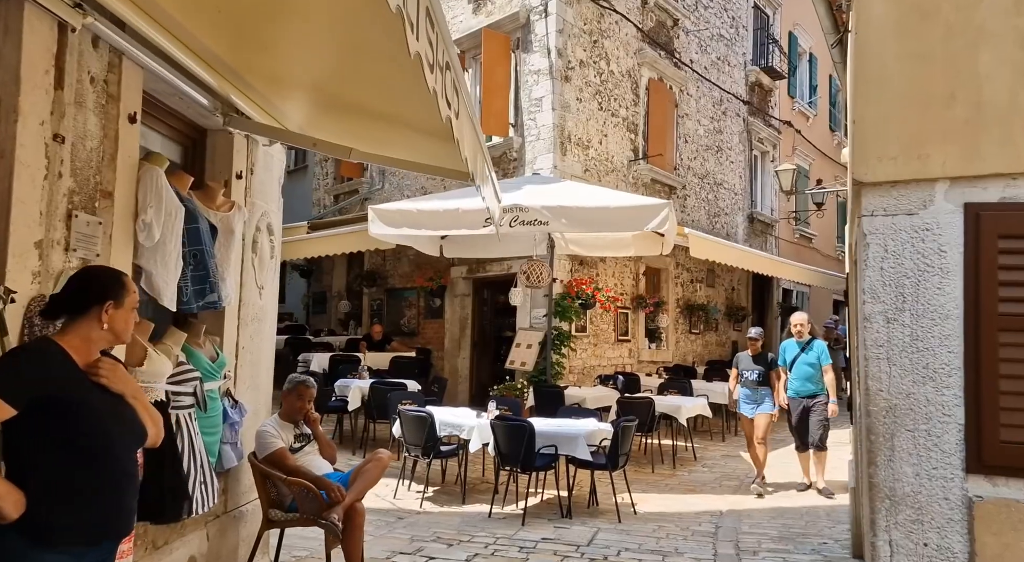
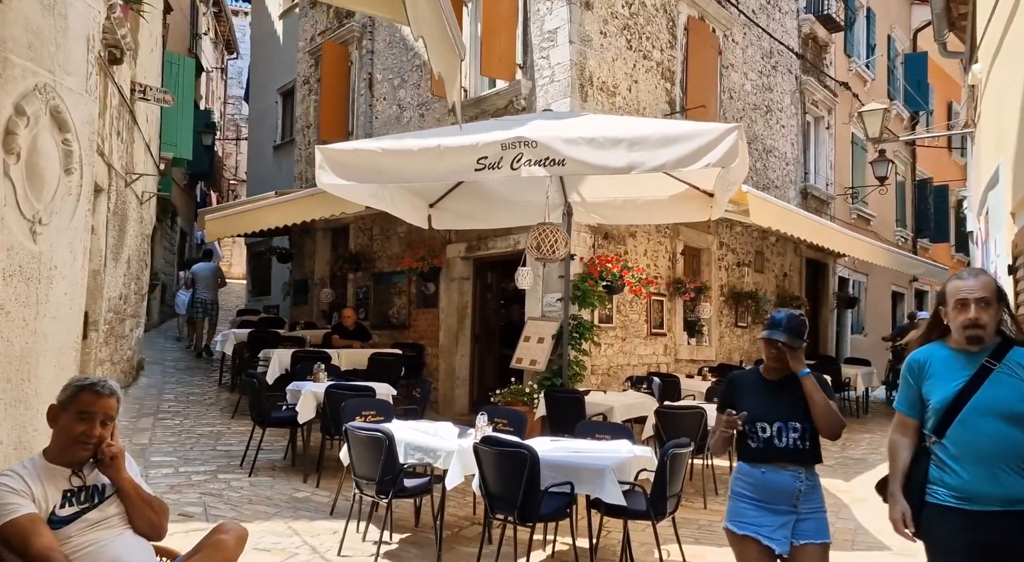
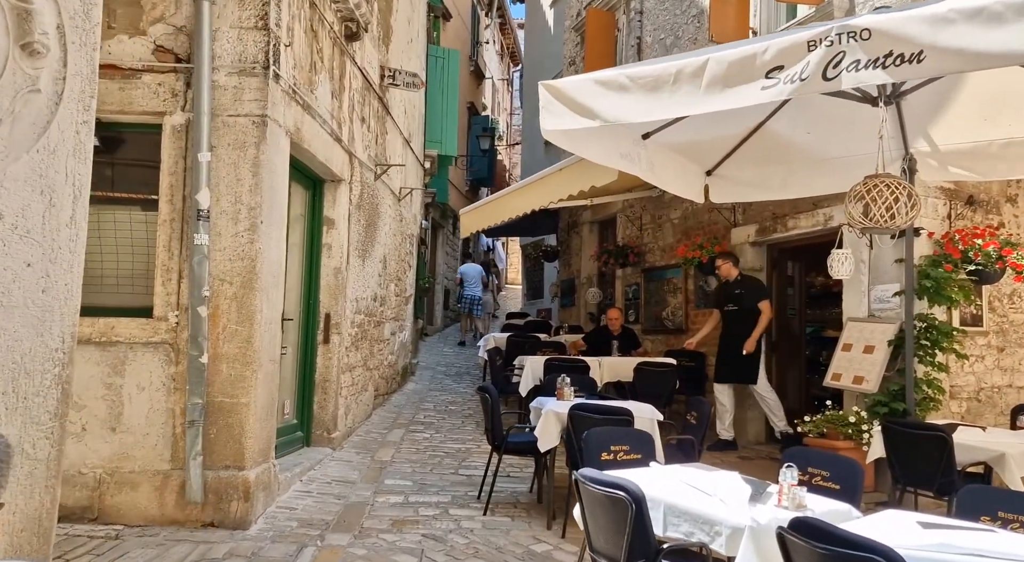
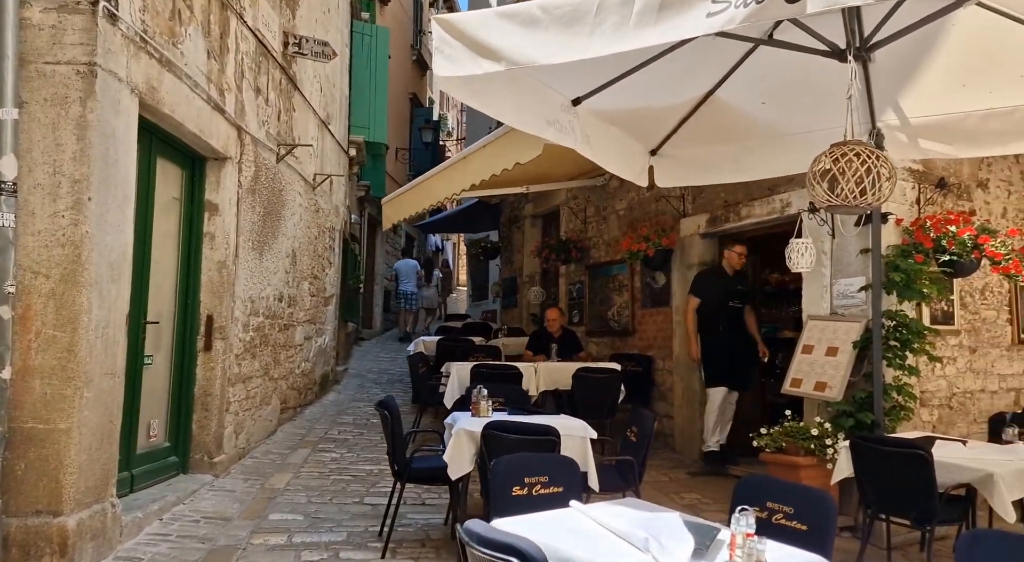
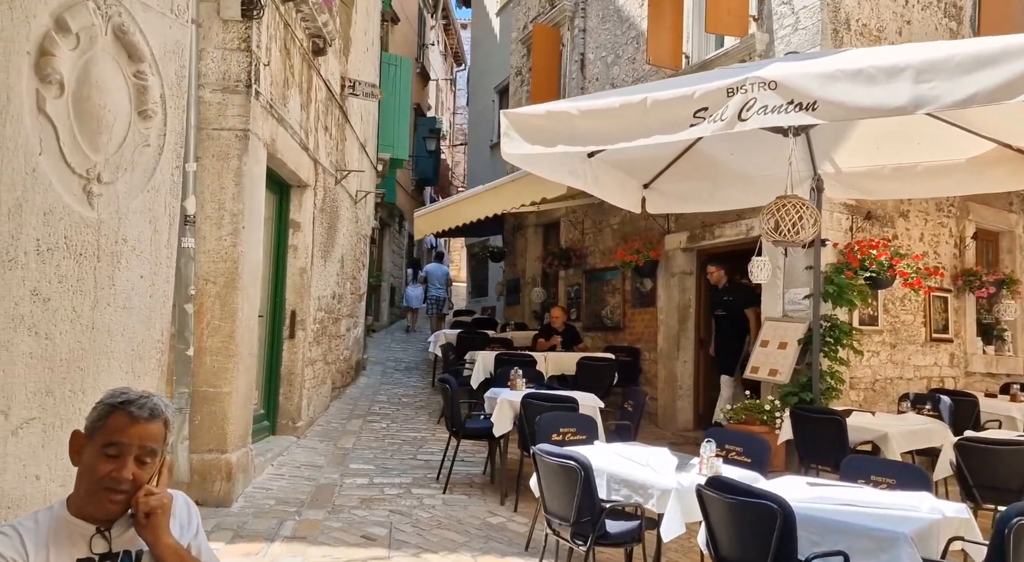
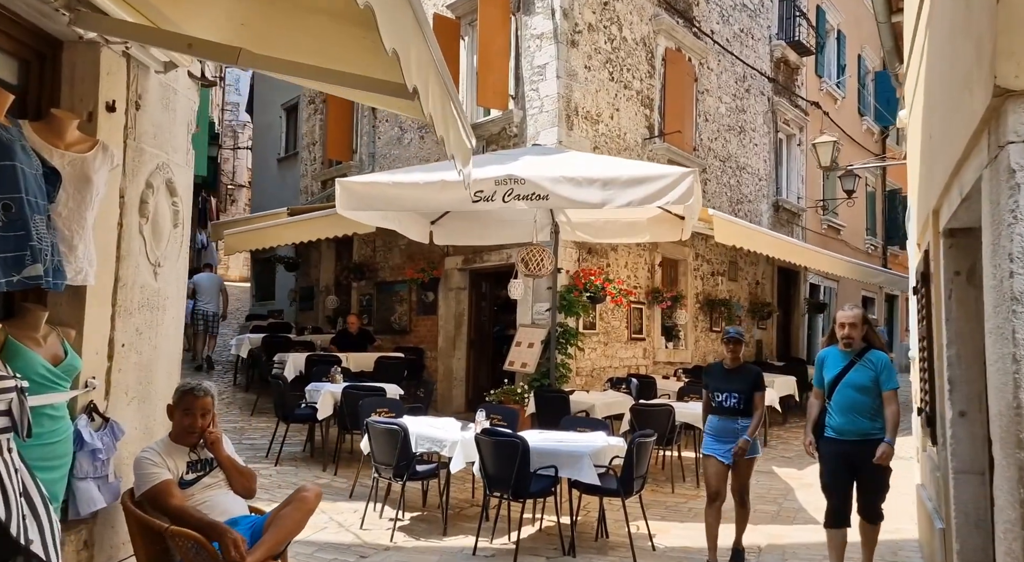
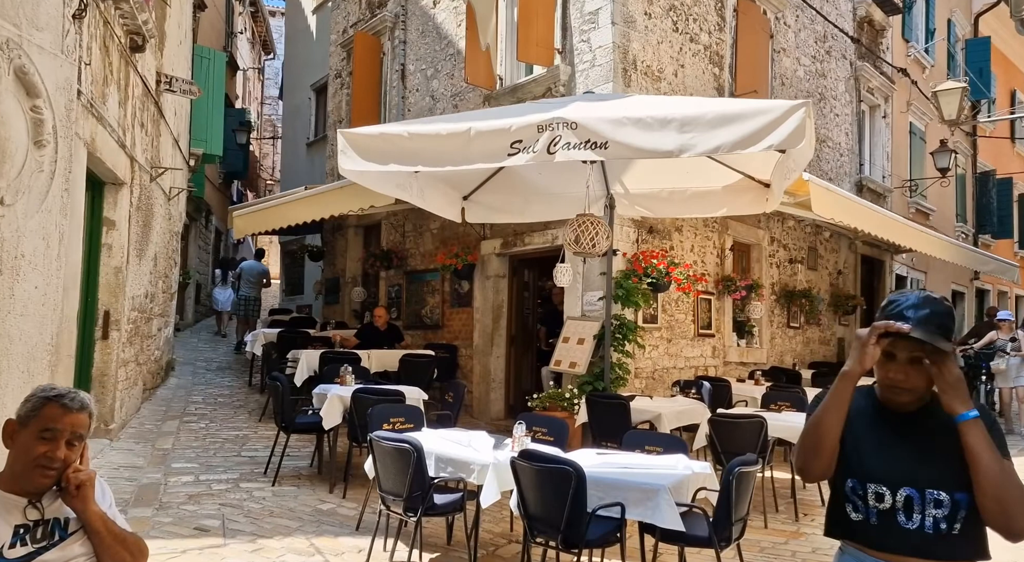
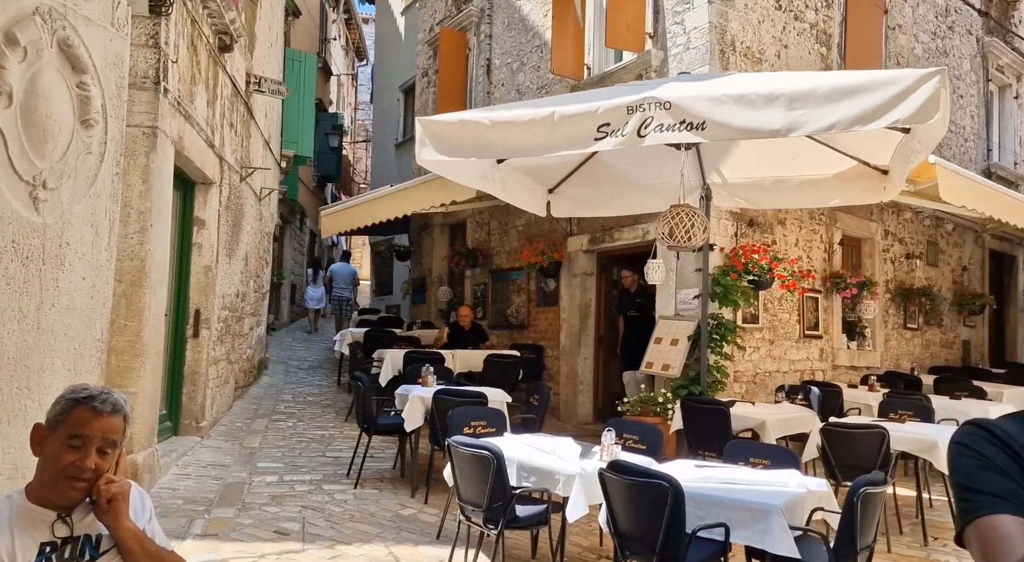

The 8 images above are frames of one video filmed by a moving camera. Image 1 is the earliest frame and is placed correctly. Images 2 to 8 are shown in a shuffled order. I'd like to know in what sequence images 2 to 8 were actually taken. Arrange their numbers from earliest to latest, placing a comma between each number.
6, 2, 7, 8, 5, 3, 4
